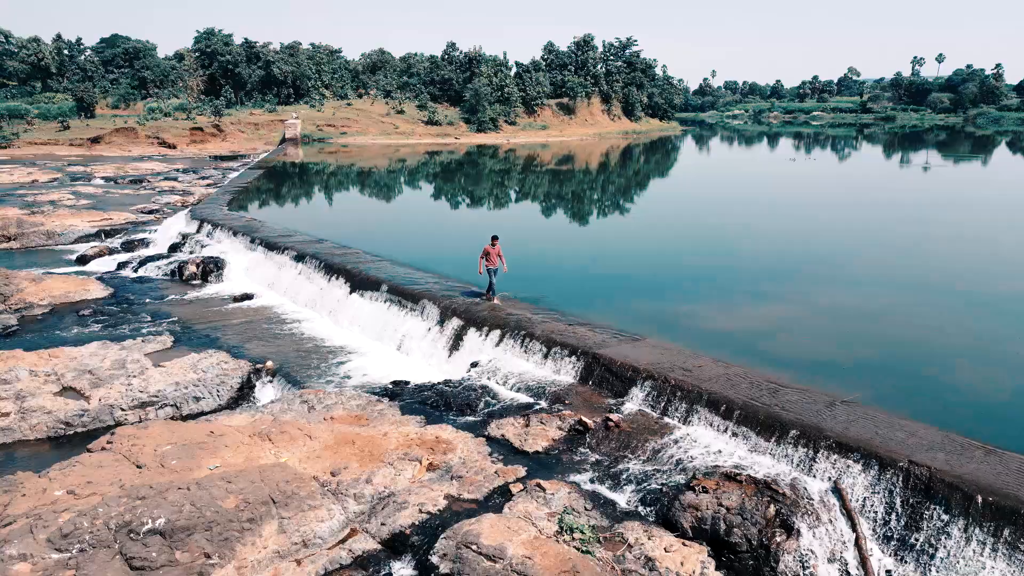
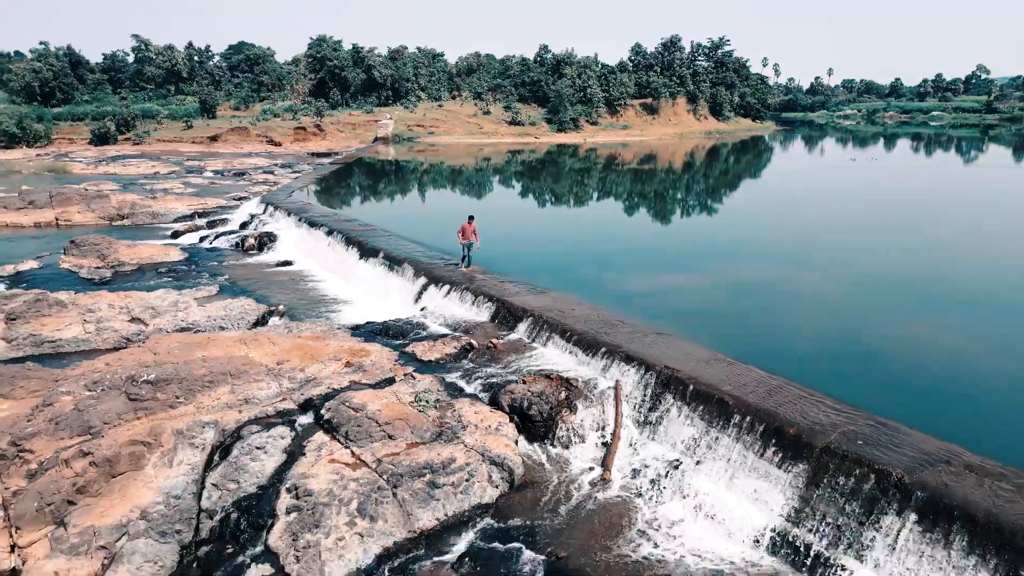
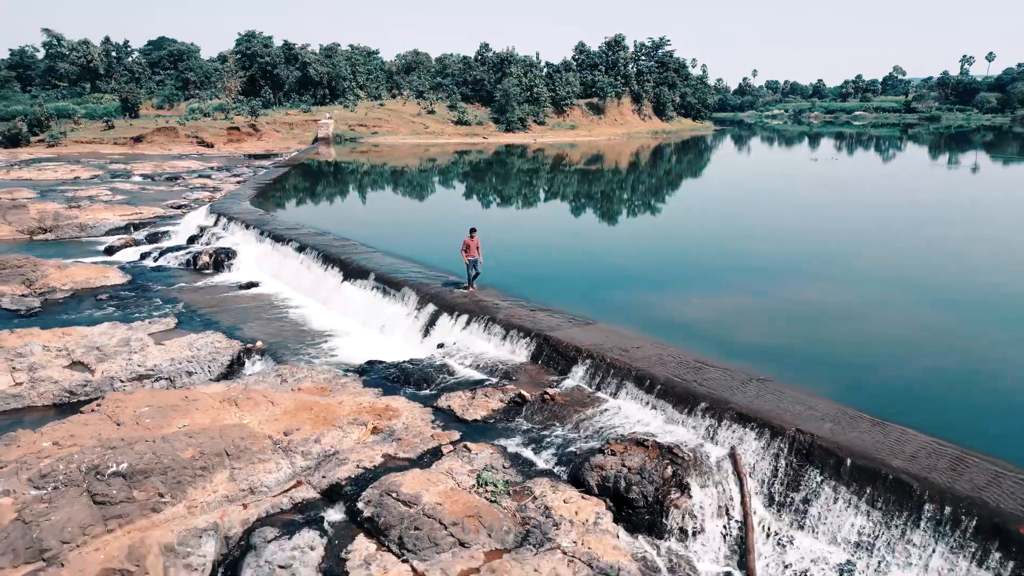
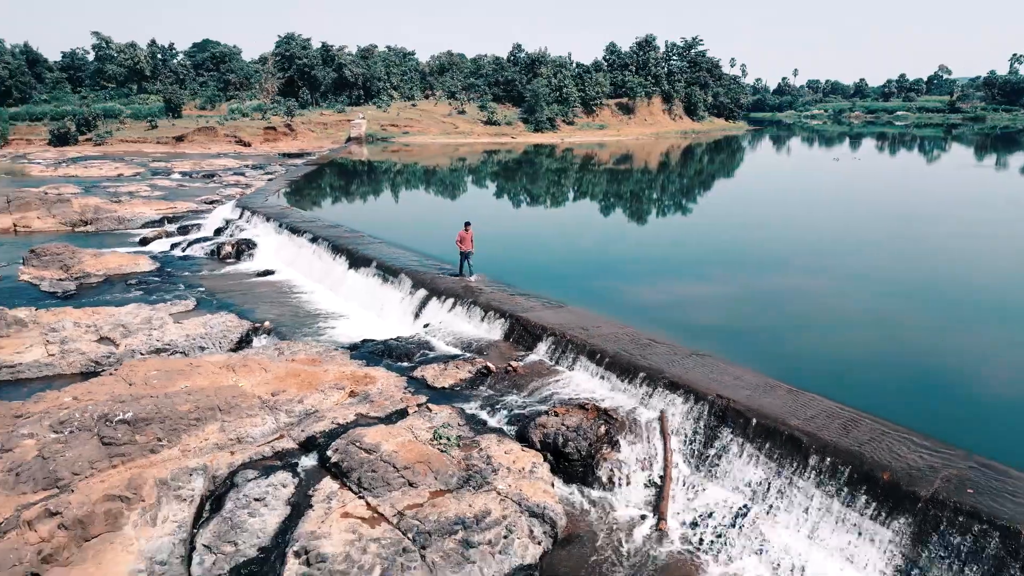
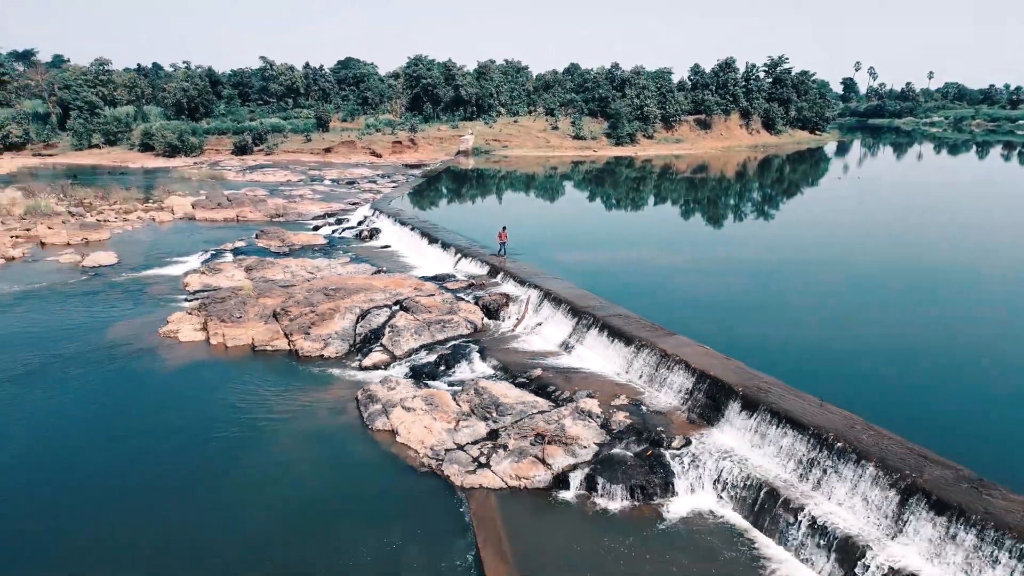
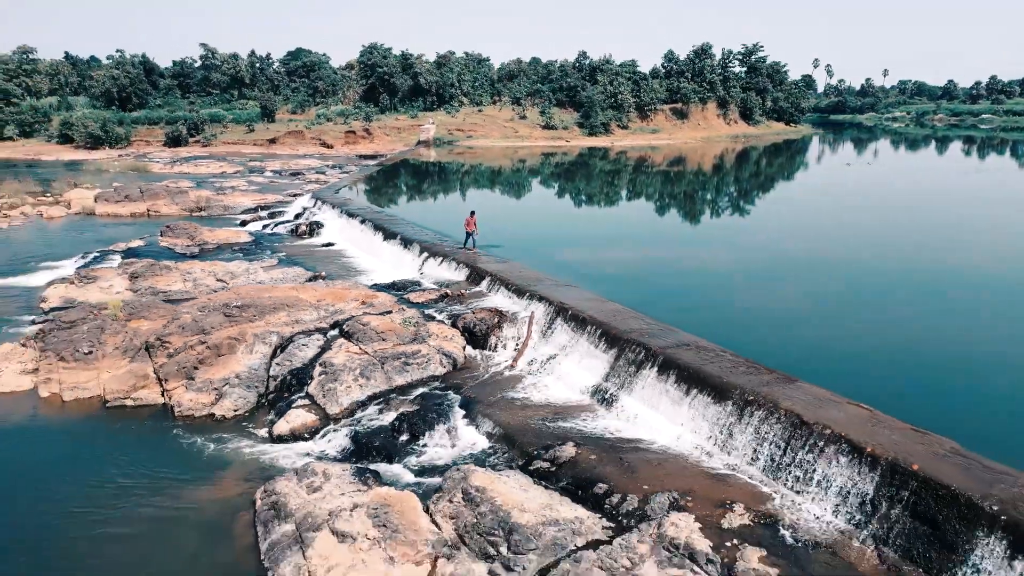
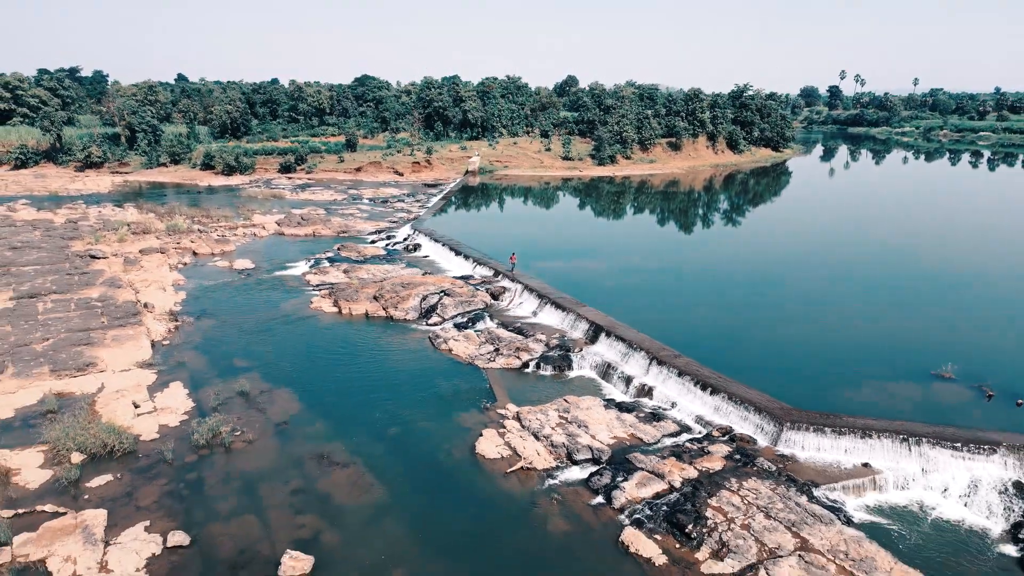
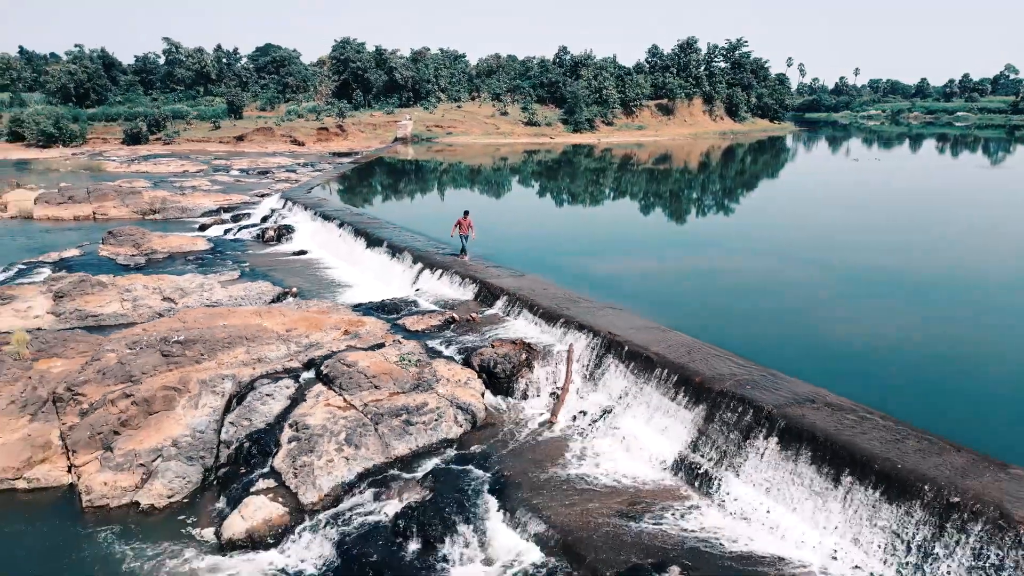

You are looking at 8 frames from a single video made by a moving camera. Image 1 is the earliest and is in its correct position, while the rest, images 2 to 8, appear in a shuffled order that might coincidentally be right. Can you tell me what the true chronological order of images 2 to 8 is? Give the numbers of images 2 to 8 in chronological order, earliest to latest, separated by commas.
3, 4, 2, 8, 6, 5, 7
